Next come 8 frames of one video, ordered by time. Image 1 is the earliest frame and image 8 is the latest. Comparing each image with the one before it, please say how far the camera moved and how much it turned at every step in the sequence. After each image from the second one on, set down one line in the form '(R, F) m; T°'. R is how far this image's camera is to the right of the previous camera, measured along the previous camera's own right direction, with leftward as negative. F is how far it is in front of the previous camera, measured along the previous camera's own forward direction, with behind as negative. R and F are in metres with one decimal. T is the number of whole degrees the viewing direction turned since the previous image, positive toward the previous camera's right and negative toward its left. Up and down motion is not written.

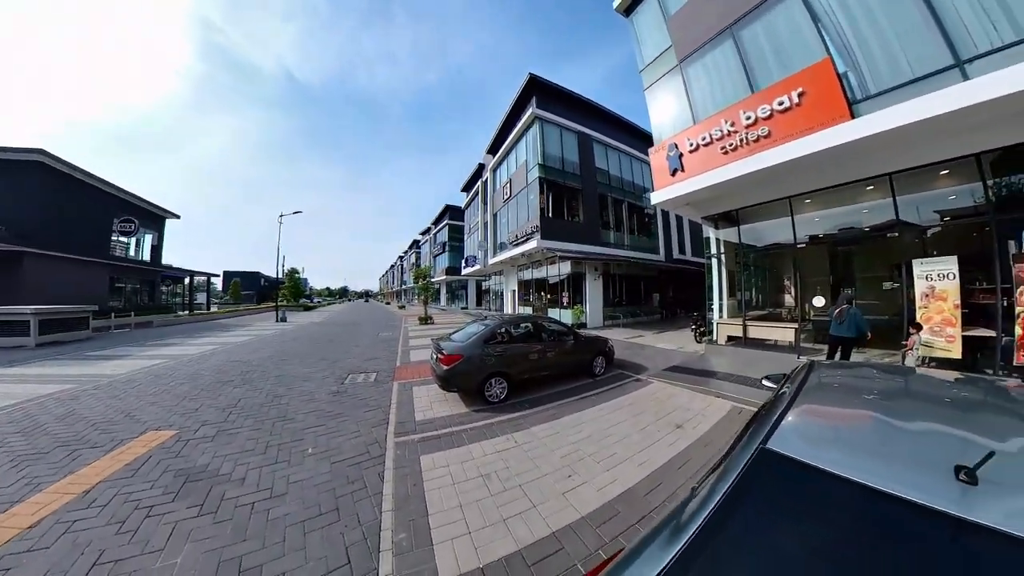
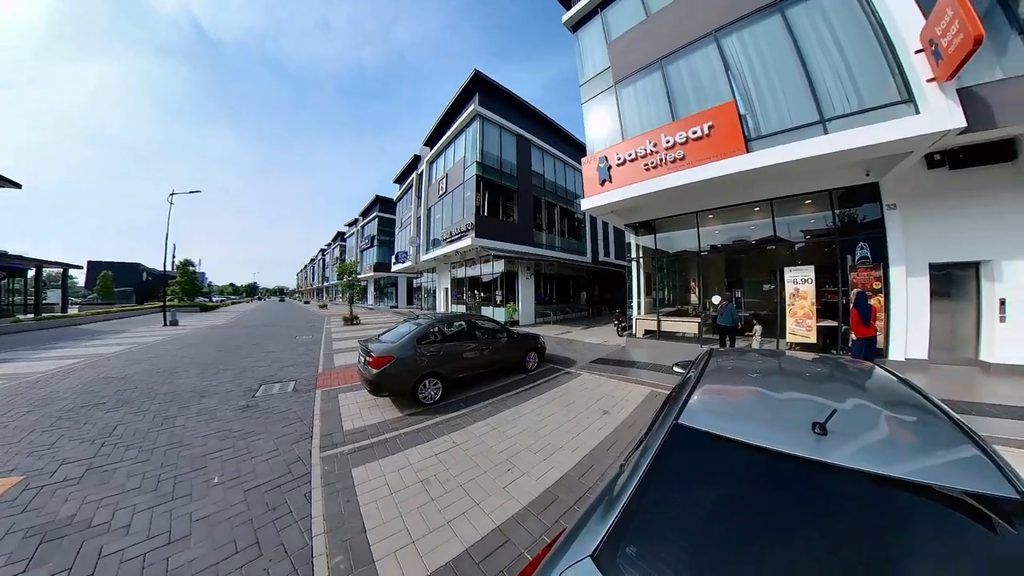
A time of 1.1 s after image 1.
(0.0, 0.0) m; +11°
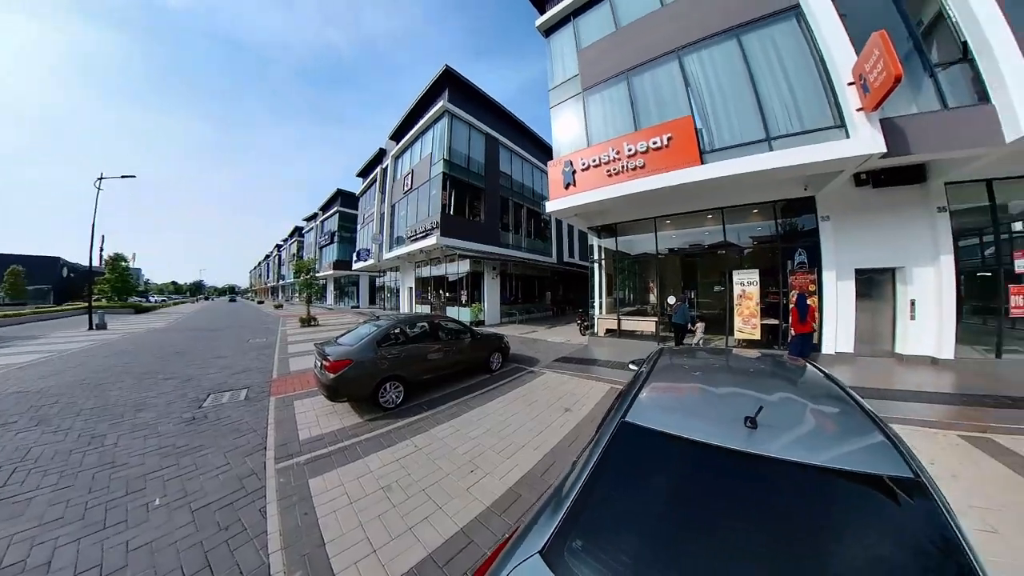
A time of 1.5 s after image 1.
(0.0, 0.0) m; +5°
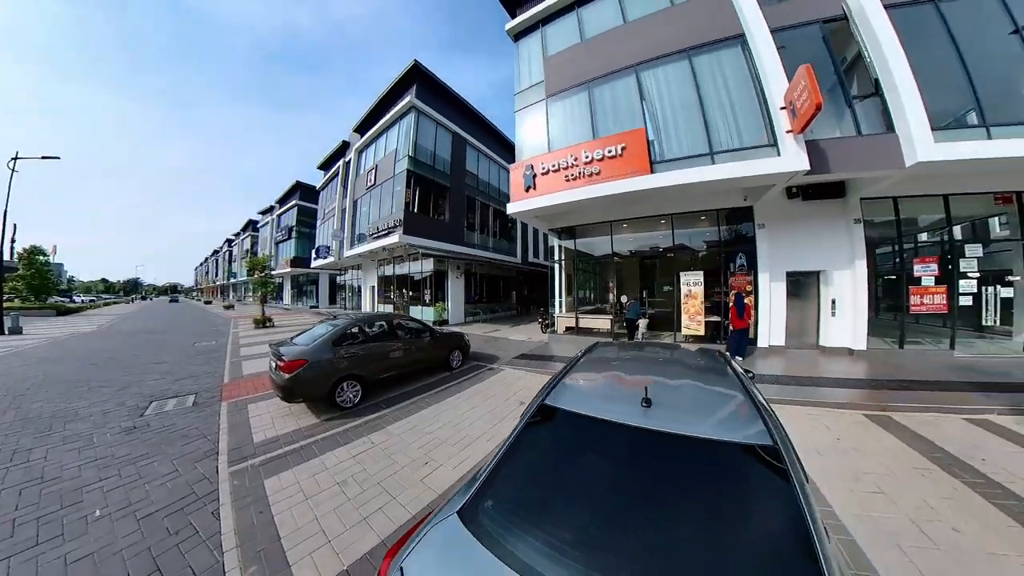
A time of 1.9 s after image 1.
(+0.1, -0.2) m; +5°
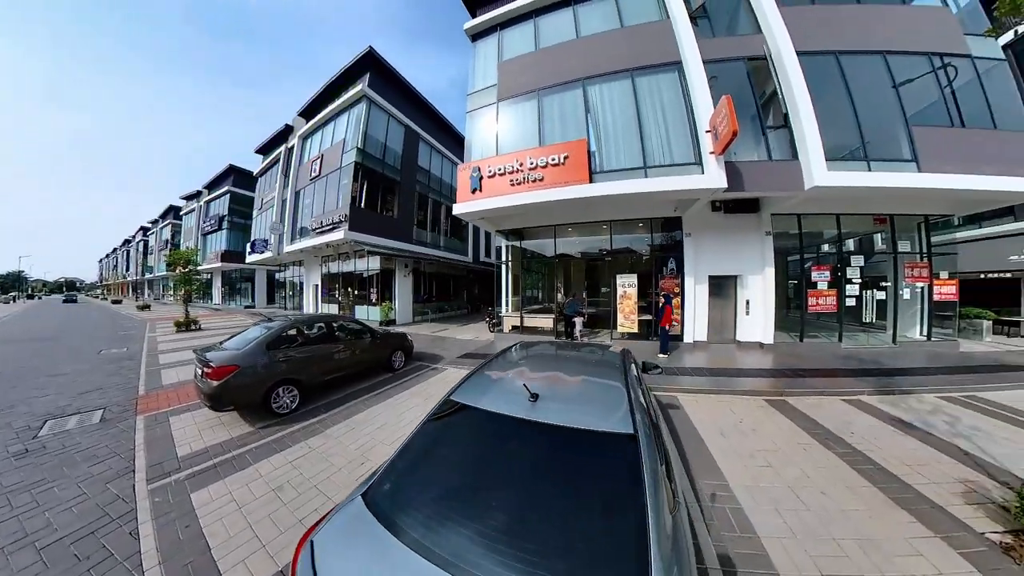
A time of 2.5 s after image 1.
(+0.2, -0.2) m; +7°
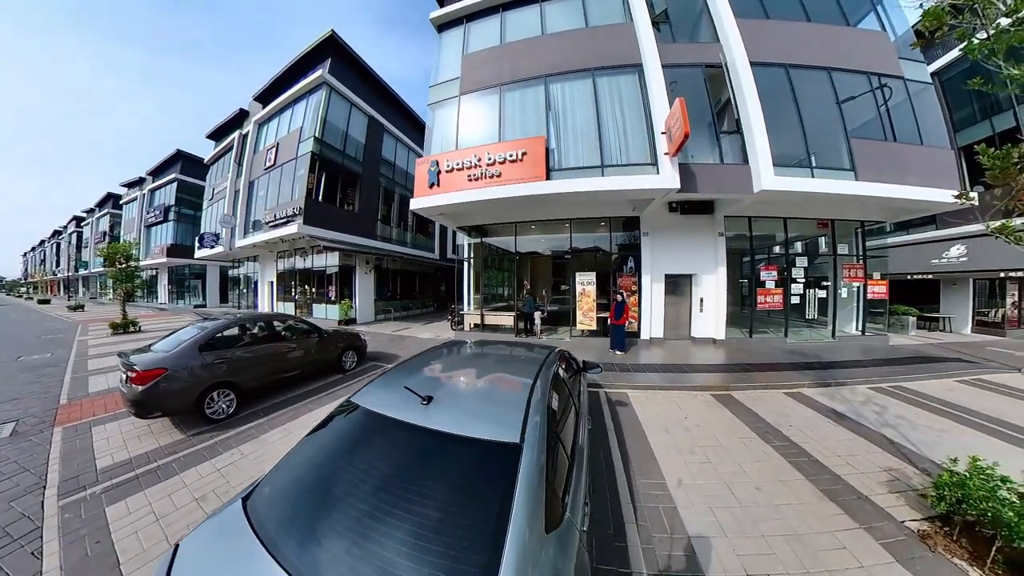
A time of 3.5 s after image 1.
(+0.3, +0.1) m; +4°
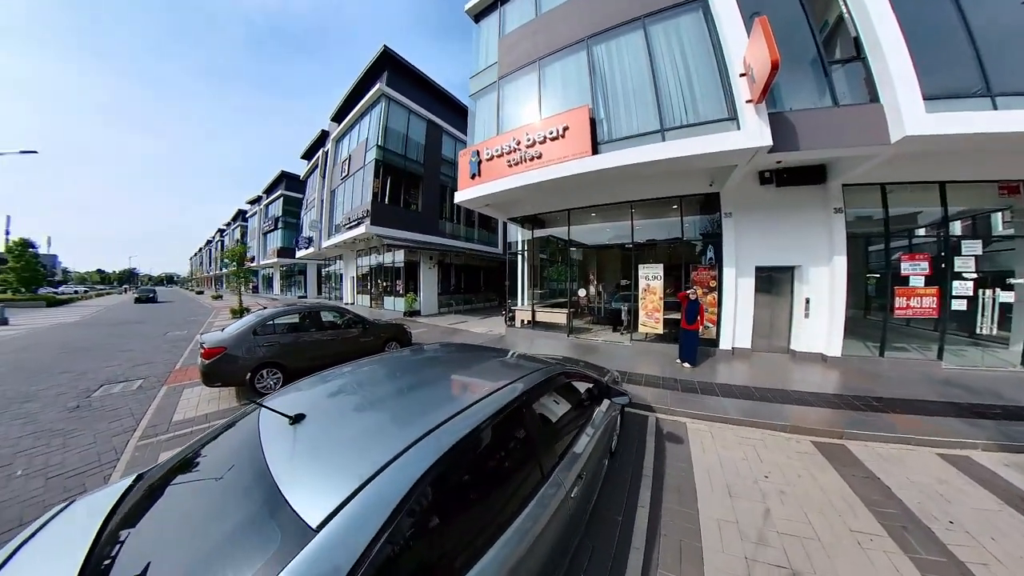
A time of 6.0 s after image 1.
(+0.5, +0.8) m; -13°
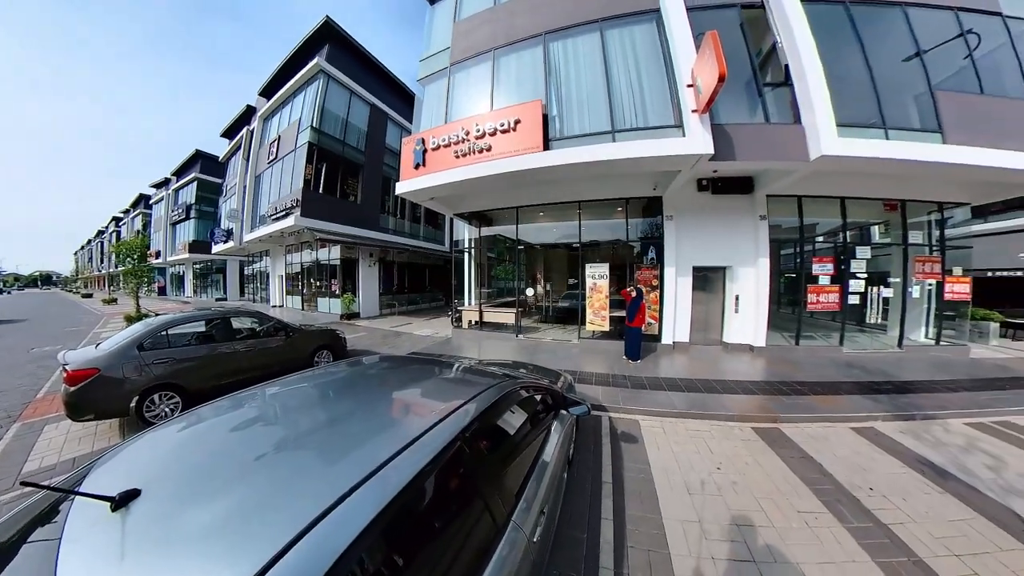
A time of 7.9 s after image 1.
(0.0, +0.3) m; +9°
